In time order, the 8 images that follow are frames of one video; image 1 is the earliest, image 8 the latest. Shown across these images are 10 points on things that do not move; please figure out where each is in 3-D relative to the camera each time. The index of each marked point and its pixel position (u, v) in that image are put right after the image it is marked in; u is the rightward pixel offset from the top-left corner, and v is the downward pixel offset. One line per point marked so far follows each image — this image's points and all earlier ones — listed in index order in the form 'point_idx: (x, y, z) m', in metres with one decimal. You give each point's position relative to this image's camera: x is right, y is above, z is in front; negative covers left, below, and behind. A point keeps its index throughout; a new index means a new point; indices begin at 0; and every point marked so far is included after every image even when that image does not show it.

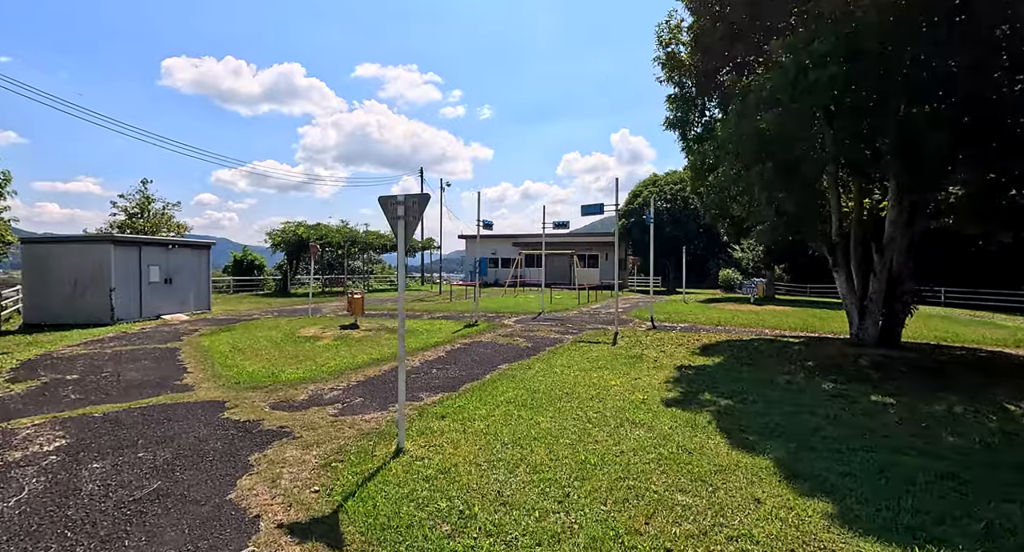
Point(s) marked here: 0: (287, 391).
0: (-3.1, -1.6, +7.3) m
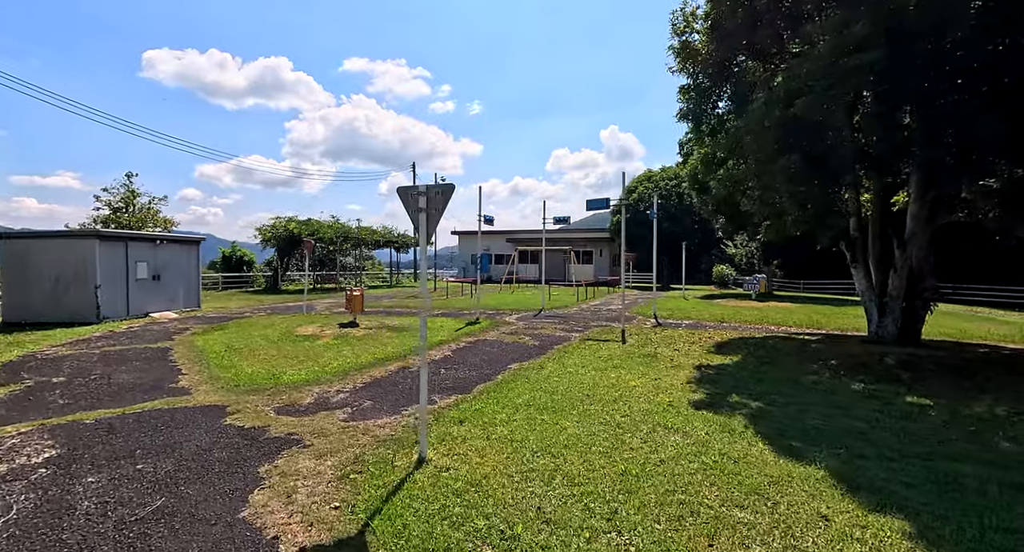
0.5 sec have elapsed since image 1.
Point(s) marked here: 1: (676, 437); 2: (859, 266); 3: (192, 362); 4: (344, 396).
0: (-2.9, -1.6, +6.9) m
1: (+1.5, -1.5, +4.8) m
2: (+6.1, +0.2, +9.1) m
3: (-5.4, -1.4, +8.8) m
4: (-2.2, -1.6, +6.8) m
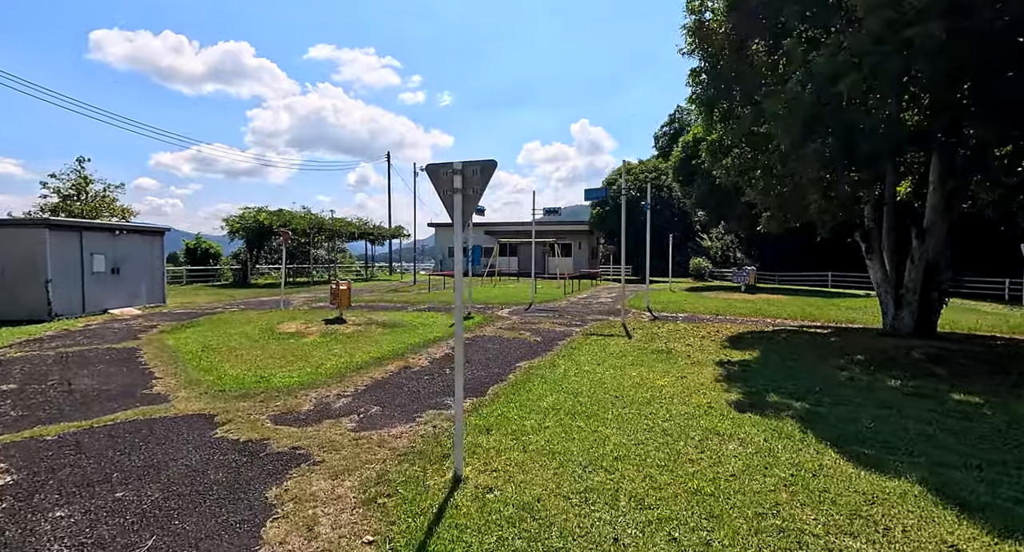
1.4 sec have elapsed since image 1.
0: (-2.7, -1.5, +6.2) m
1: (+1.9, -1.4, +4.4) m
2: (+6.2, +0.3, +8.9) m
3: (-5.2, -1.3, +7.9) m
4: (-1.9, -1.5, +6.1) m
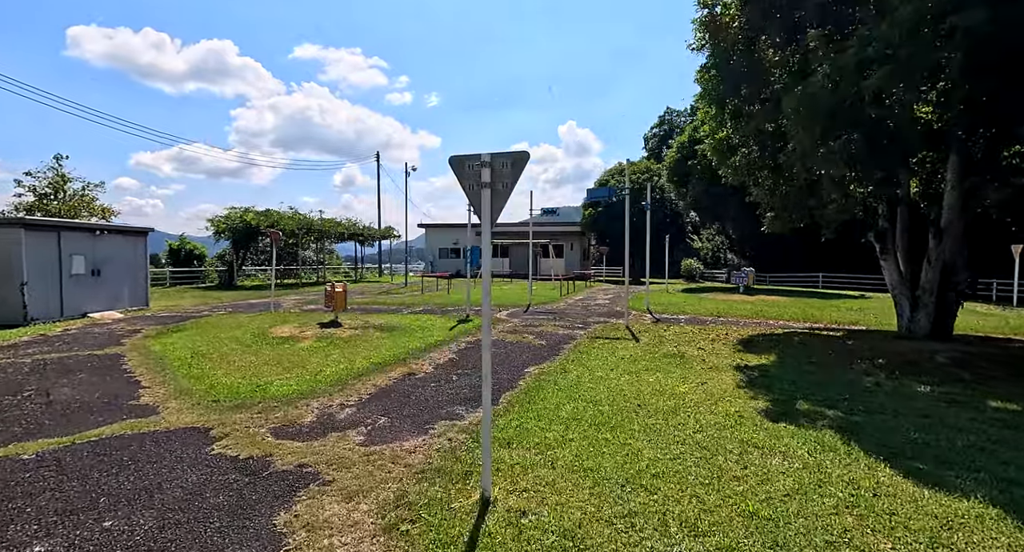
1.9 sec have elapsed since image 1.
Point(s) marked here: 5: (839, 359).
0: (-2.5, -1.5, +5.8) m
1: (+2.1, -1.4, +4.1) m
2: (+6.3, +0.3, +8.8) m
3: (-5.1, -1.4, +7.4) m
4: (-1.8, -1.5, +5.7) m
5: (+4.6, -1.2, +7.3) m
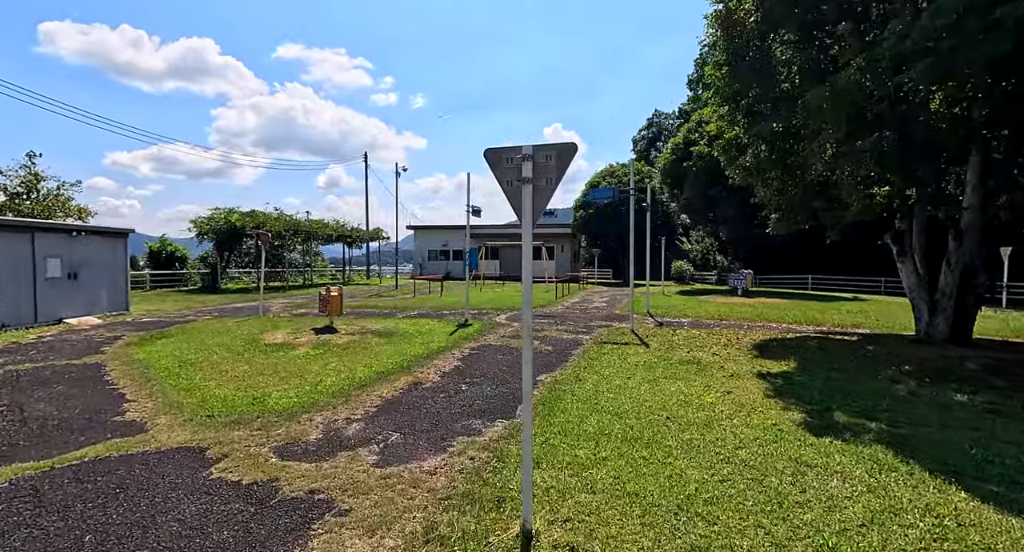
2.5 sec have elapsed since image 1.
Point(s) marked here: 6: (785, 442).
0: (-2.3, -1.5, +5.3) m
1: (+2.3, -1.5, +3.7) m
2: (+6.4, +0.2, +8.6) m
3: (-4.9, -1.4, +6.9) m
4: (-1.6, -1.5, +5.3) m
5: (+4.7, -1.2, +7.0) m
6: (+2.4, -1.4, +4.5) m
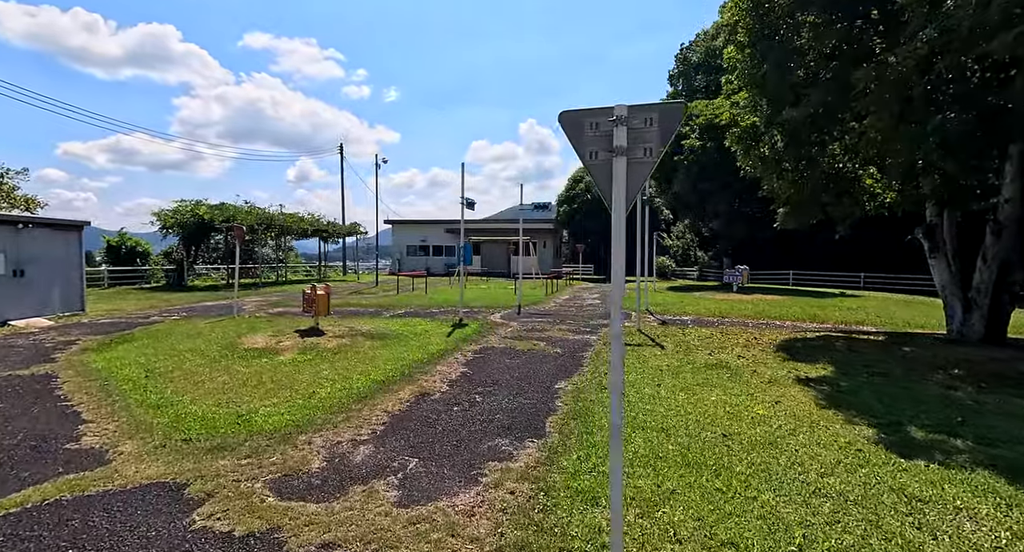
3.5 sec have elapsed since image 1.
0: (-2.0, -1.5, +4.5) m
1: (+2.7, -1.4, +3.1) m
2: (+6.6, +0.3, +8.1) m
3: (-4.7, -1.4, +5.9) m
4: (-1.2, -1.5, +4.5) m
5: (+5.0, -1.2, +6.6) m
6: (+2.7, -1.4, +3.9) m
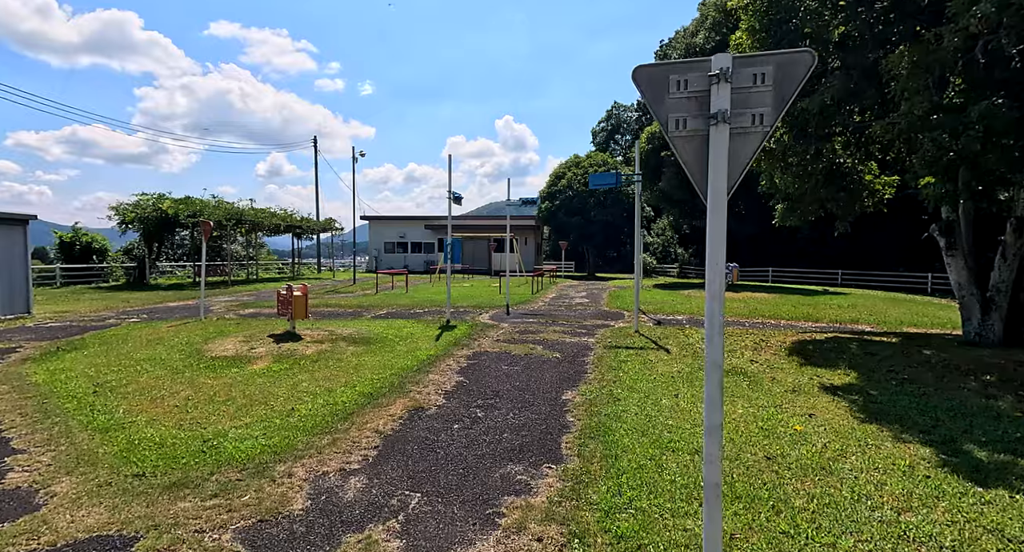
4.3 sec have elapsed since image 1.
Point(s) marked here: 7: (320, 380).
0: (-1.8, -1.5, +3.7) m
1: (+2.9, -1.5, +2.6) m
2: (+6.5, +0.3, +7.8) m
3: (-4.6, -1.4, +5.1) m
4: (-1.1, -1.5, +3.8) m
5: (+5.0, -1.2, +6.2) m
6: (+2.9, -1.4, +3.4) m
7: (-2.4, -1.3, +6.5) m
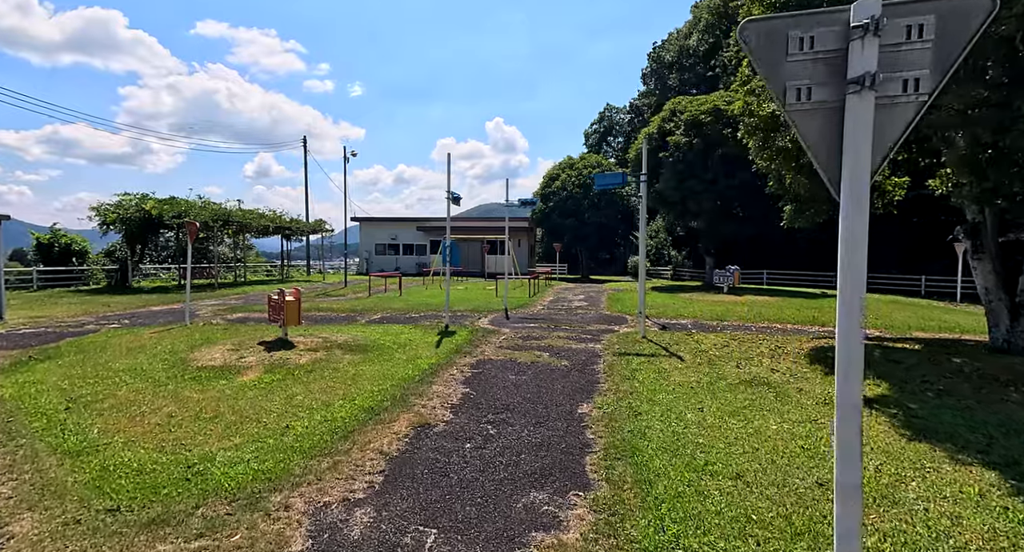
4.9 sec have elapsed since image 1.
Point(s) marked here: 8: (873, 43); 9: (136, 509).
0: (-1.6, -1.6, +3.3) m
1: (+3.1, -1.5, +2.3) m
2: (+6.6, +0.2, +7.5) m
3: (-4.5, -1.5, +4.6) m
4: (-0.9, -1.6, +3.4) m
5: (+5.1, -1.2, +5.8) m
6: (+3.1, -1.5, +3.1) m
7: (-2.3, -1.3, +6.0) m
8: (+1.0, +0.6, +1.4) m
9: (-2.5, -1.5, +3.5) m
